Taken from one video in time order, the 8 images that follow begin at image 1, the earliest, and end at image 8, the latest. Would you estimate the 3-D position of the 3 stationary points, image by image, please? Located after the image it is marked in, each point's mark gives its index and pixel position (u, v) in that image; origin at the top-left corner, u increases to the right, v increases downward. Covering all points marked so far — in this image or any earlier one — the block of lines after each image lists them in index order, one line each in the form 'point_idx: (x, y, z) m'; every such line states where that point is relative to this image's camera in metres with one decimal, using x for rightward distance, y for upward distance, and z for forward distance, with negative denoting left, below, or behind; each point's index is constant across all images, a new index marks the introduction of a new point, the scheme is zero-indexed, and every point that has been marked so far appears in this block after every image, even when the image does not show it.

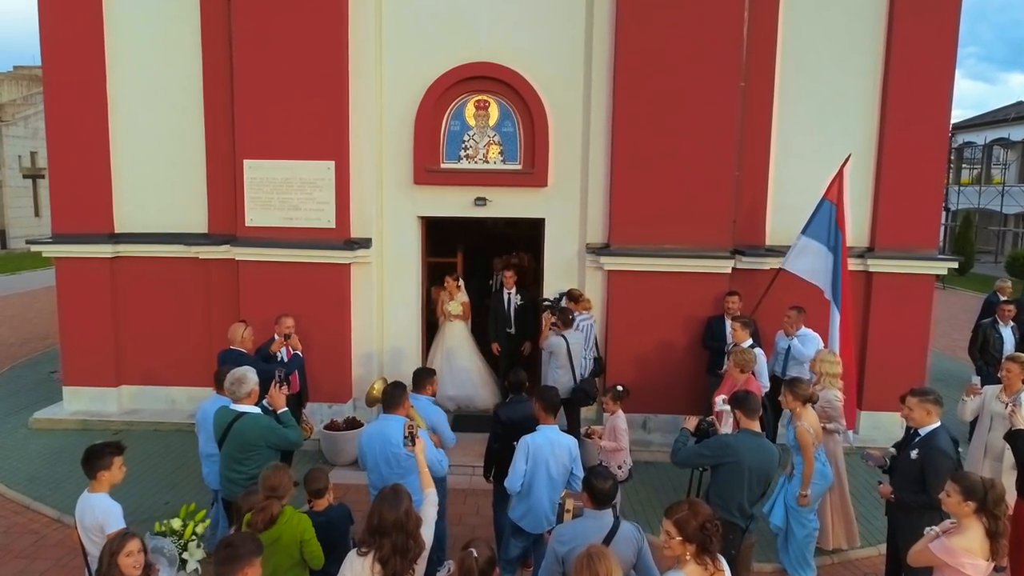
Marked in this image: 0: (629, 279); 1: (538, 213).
0: (+1.3, +0.1, +7.9) m
1: (+0.3, +0.9, +8.3) m
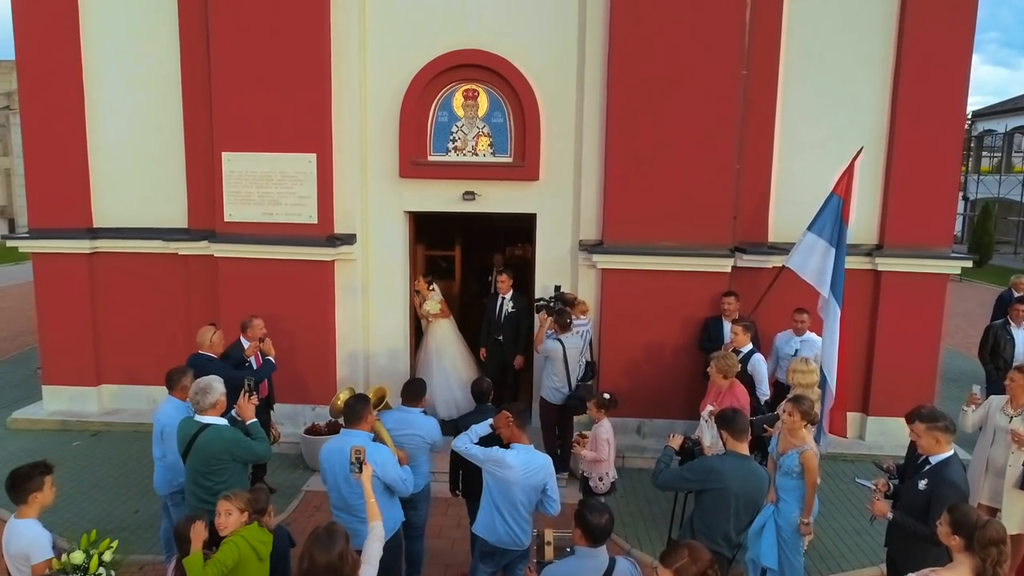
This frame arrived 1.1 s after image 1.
0: (+1.2, +0.1, +7.5) m
1: (+0.2, +0.9, +7.9) m
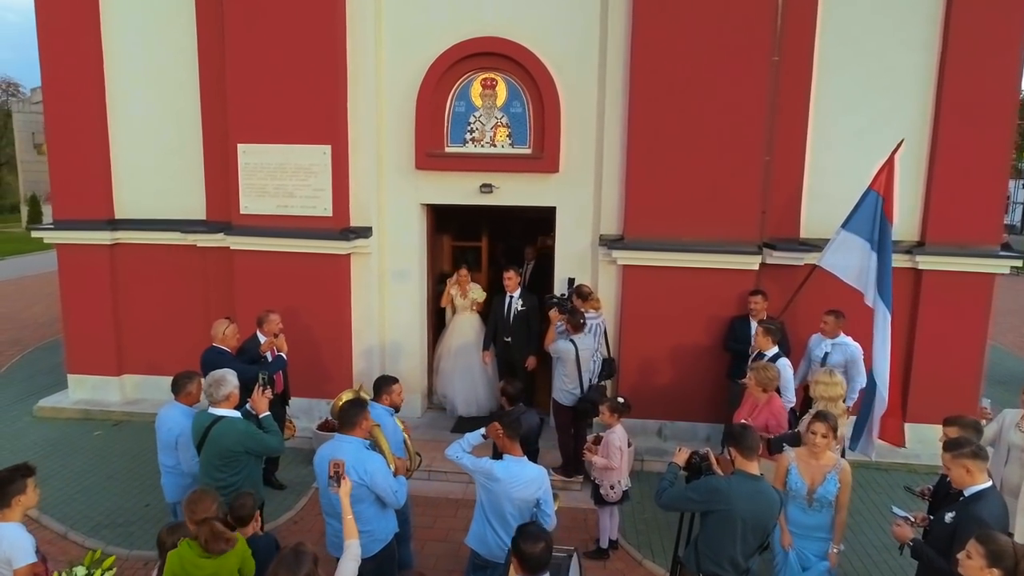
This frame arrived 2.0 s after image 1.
0: (+1.3, +0.1, +7.2) m
1: (+0.4, +0.9, +7.7) m
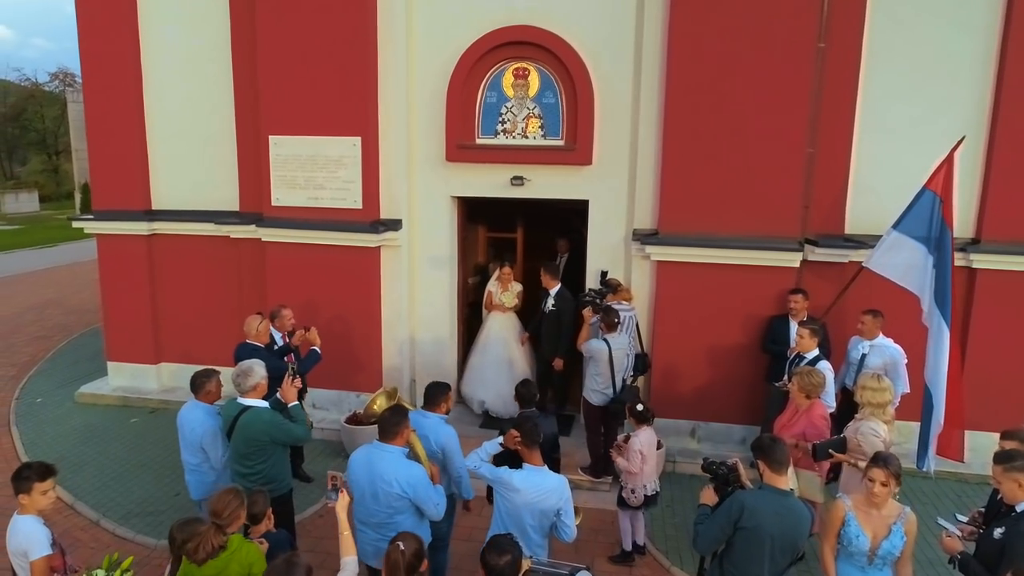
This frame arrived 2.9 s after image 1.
0: (+1.6, +0.2, +7.0) m
1: (+0.7, +1.0, +7.5) m
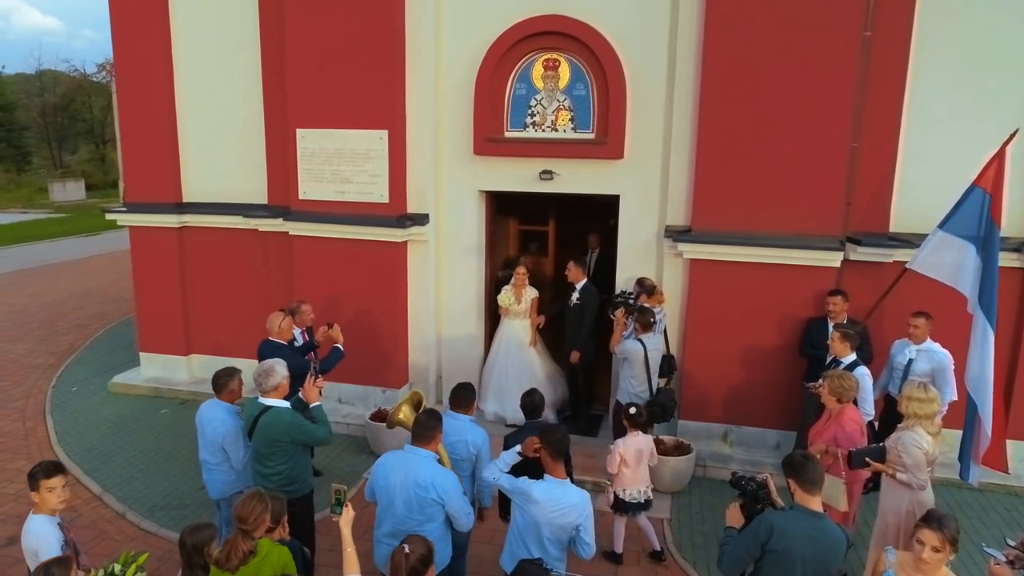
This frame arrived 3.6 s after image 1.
0: (+1.9, +0.2, +6.8) m
1: (+1.0, +1.0, +7.3) m
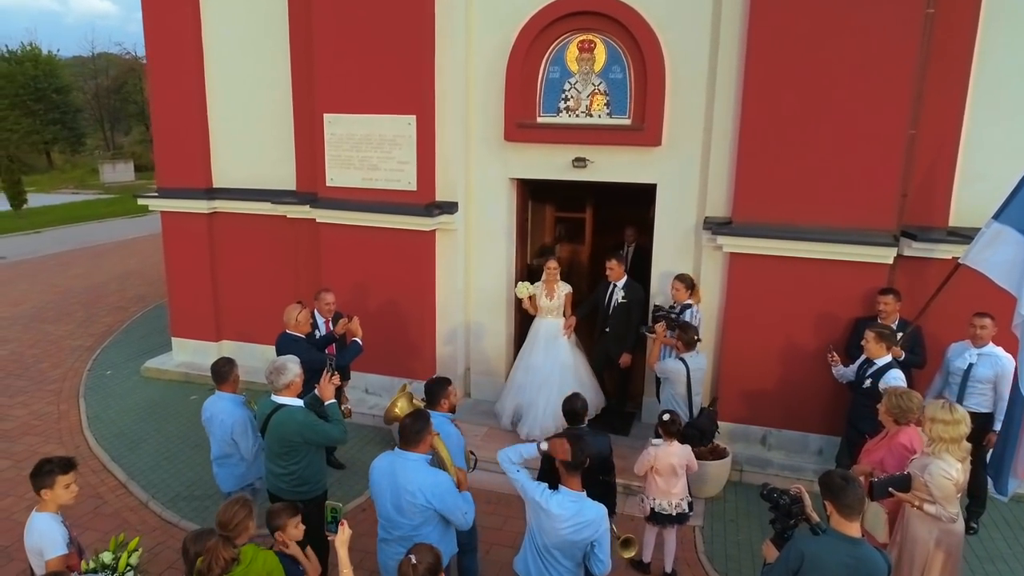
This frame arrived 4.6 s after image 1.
0: (+2.2, +0.2, +6.4) m
1: (+1.3, +1.1, +6.9) m
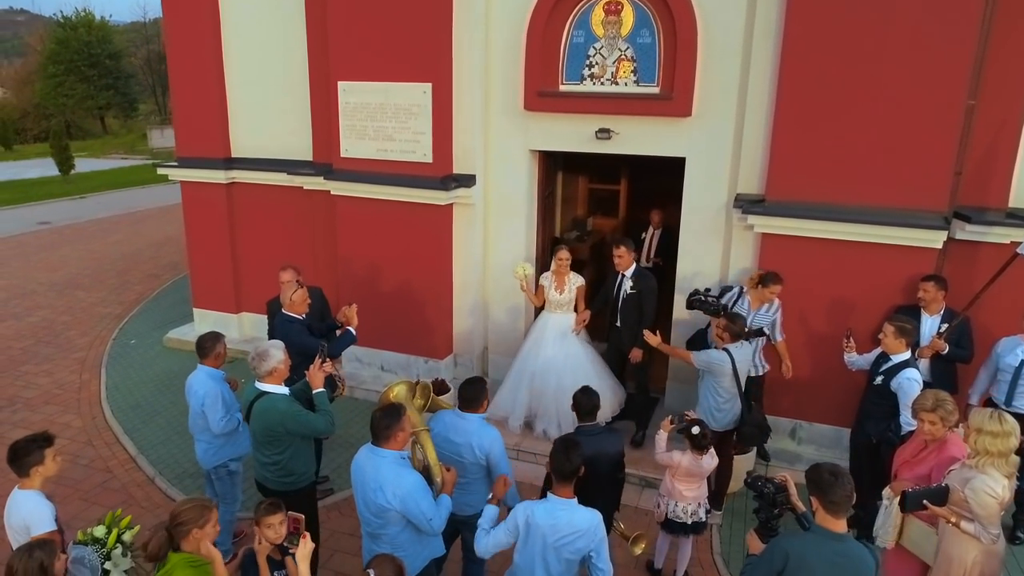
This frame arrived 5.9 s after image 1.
0: (+2.3, +0.3, +5.9) m
1: (+1.5, +1.2, +6.5) m
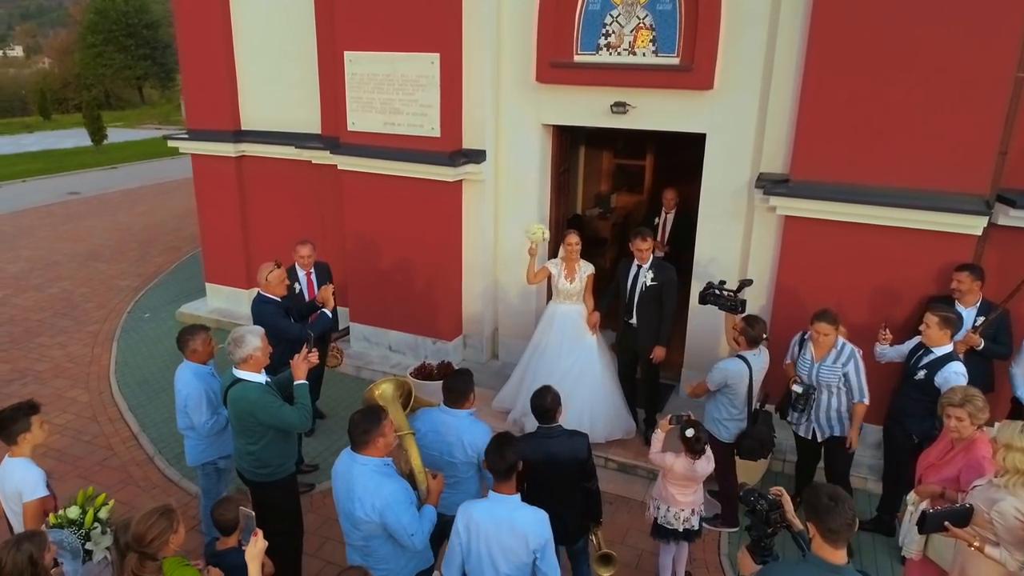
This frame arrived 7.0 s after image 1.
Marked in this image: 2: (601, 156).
0: (+2.3, +0.4, +5.5) m
1: (+1.6, +1.4, +6.1) m
2: (+0.8, +1.4, +7.6) m
